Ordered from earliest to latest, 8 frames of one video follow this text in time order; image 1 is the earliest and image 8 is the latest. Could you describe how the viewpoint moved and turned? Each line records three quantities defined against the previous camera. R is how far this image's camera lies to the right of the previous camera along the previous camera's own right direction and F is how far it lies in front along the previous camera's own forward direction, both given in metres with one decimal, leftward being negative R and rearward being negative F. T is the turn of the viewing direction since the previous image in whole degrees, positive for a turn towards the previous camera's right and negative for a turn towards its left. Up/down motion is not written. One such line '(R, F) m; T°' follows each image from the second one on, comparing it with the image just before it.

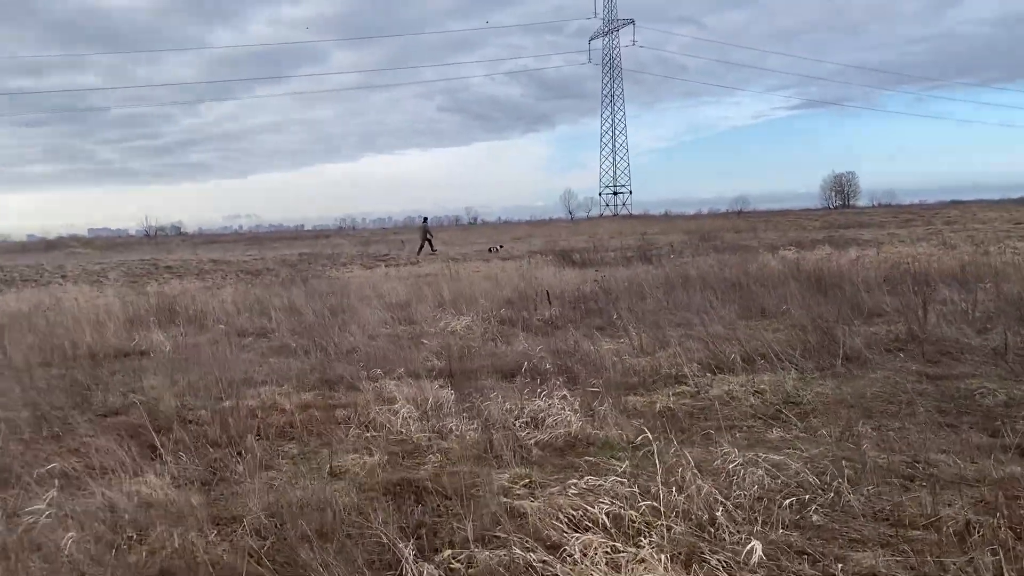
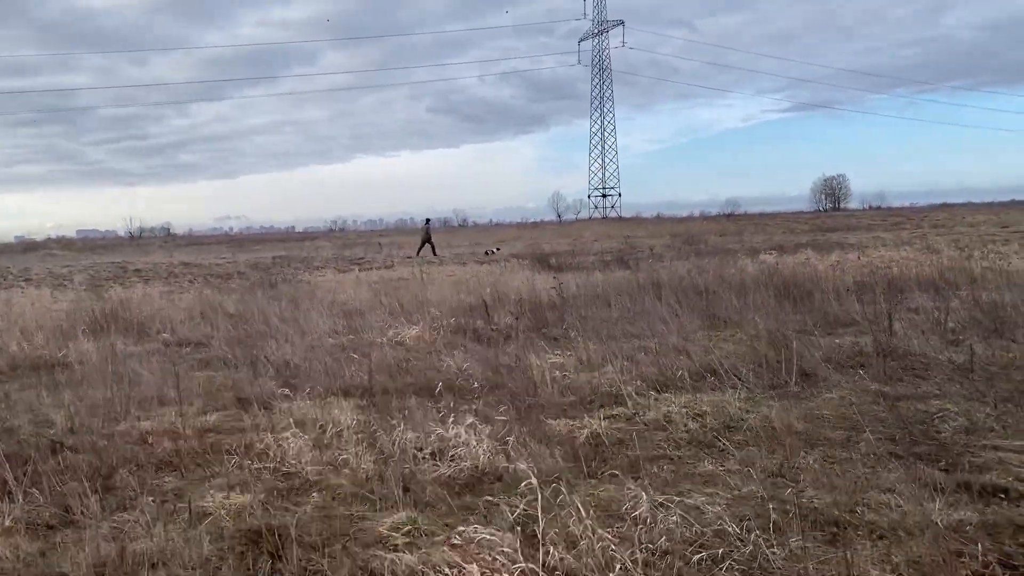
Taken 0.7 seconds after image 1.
(+0.4, +0.4) m; +1°
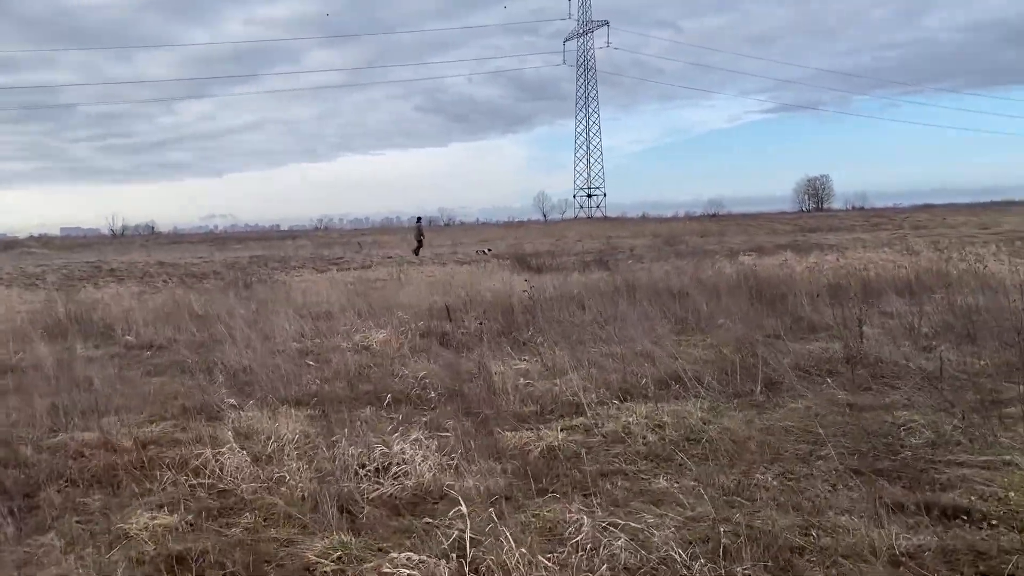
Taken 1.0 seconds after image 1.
(+0.2, +0.2) m; +1°
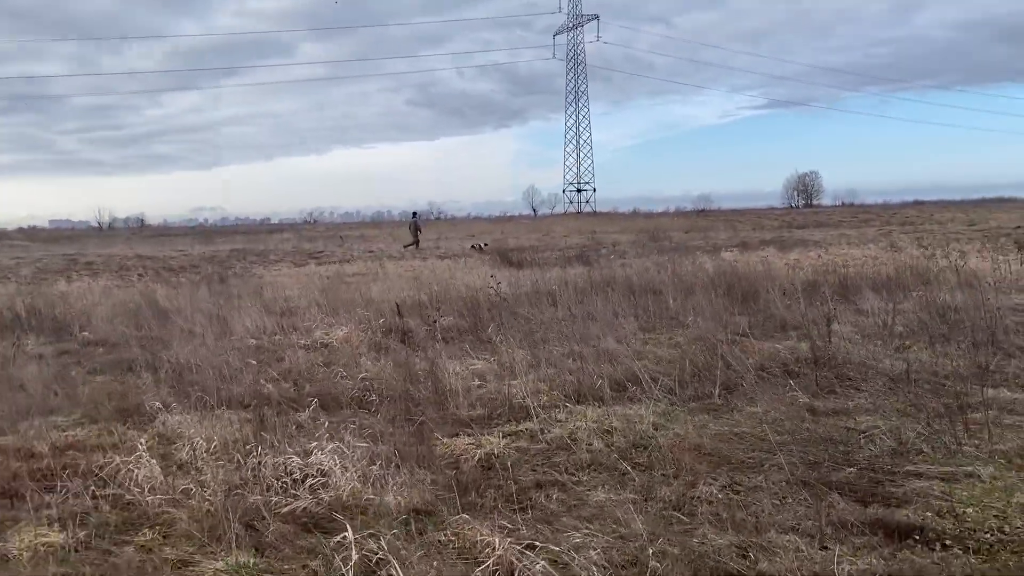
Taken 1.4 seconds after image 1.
(+0.2, +0.2) m; +1°
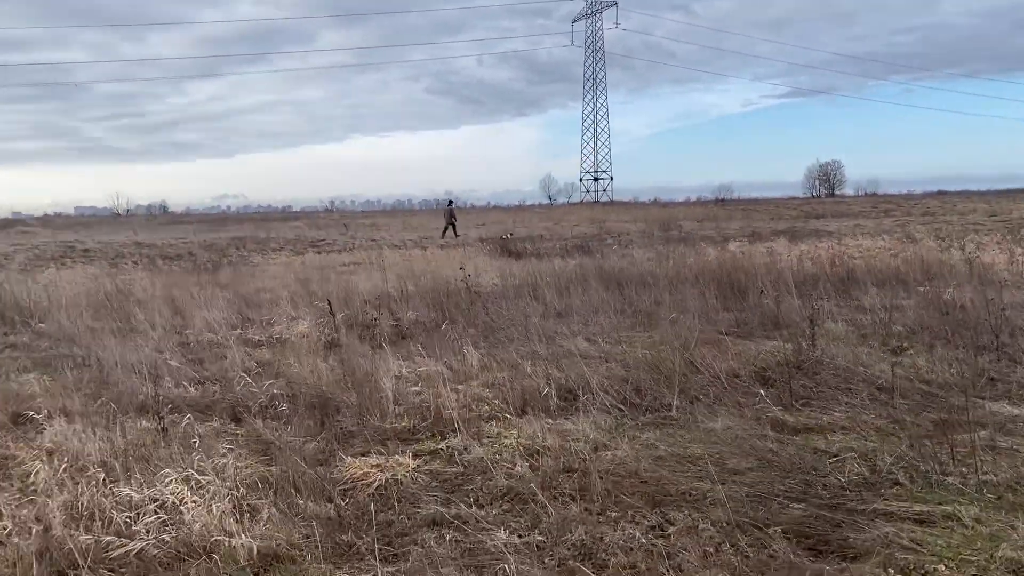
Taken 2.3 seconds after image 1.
(+0.4, +0.5) m; -1°
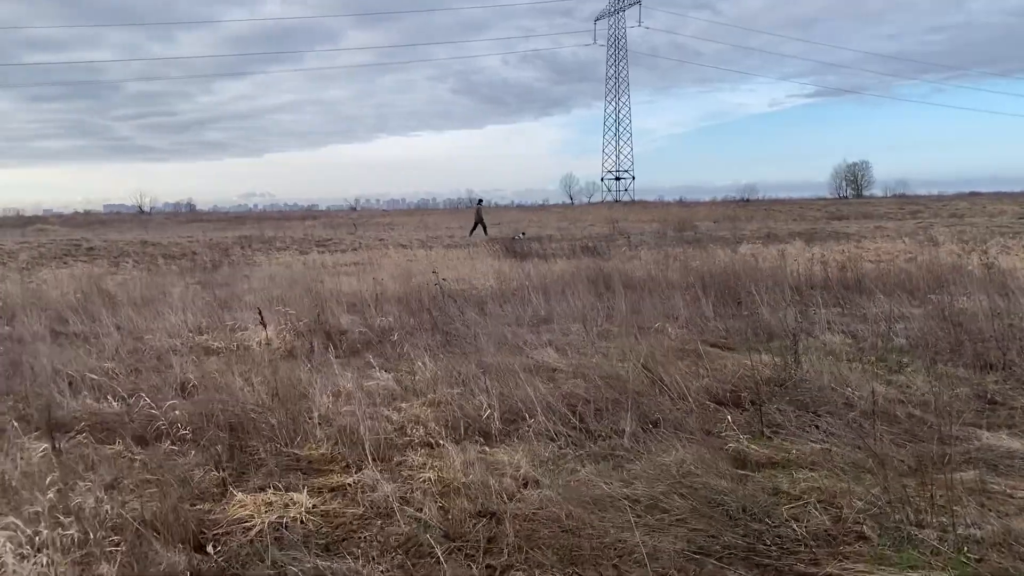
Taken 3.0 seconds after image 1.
(+0.4, +0.5) m; -2°
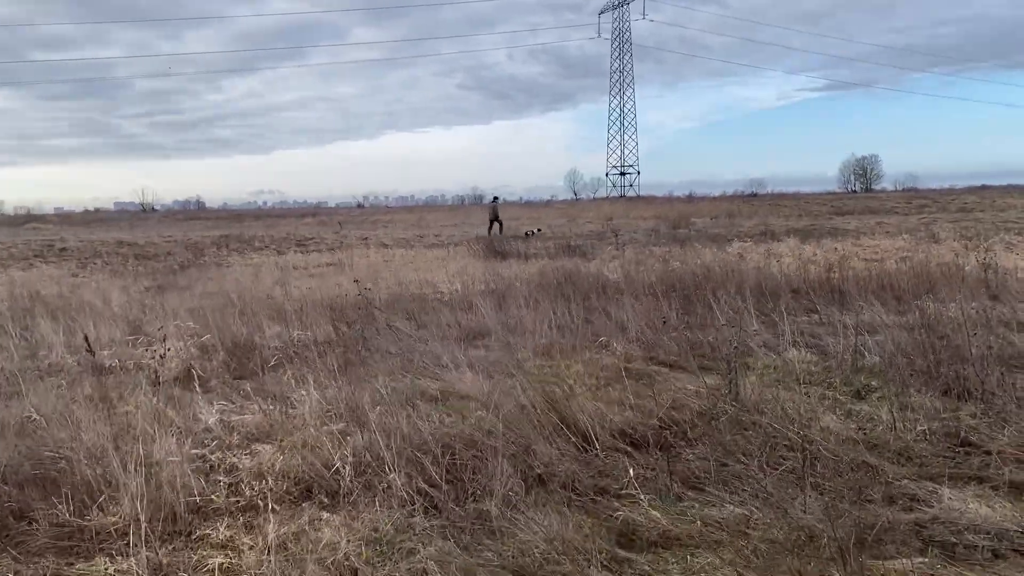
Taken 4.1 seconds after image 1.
(+0.6, +0.7) m; -1°
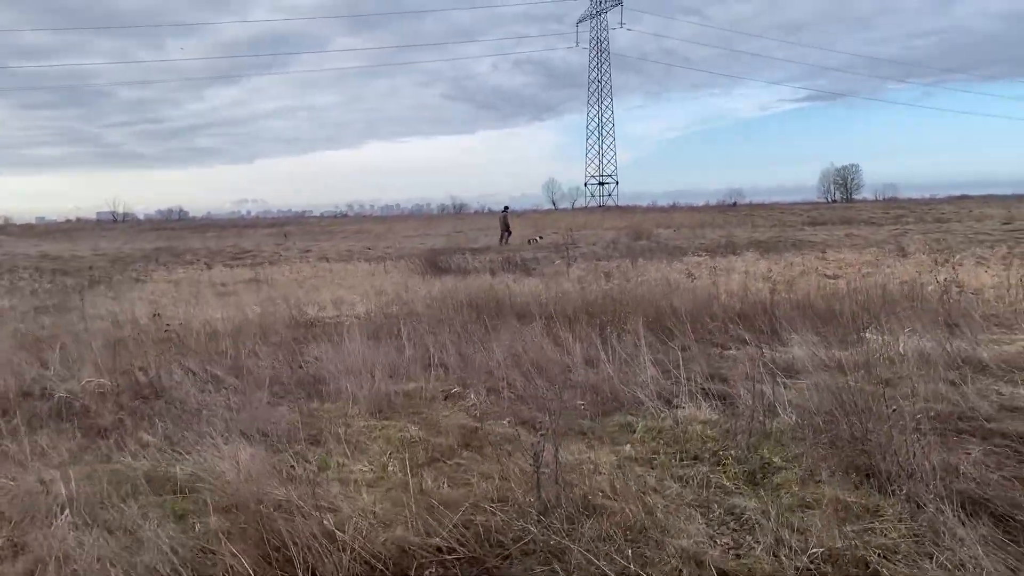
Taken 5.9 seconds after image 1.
(+0.9, +1.2) m; +1°
